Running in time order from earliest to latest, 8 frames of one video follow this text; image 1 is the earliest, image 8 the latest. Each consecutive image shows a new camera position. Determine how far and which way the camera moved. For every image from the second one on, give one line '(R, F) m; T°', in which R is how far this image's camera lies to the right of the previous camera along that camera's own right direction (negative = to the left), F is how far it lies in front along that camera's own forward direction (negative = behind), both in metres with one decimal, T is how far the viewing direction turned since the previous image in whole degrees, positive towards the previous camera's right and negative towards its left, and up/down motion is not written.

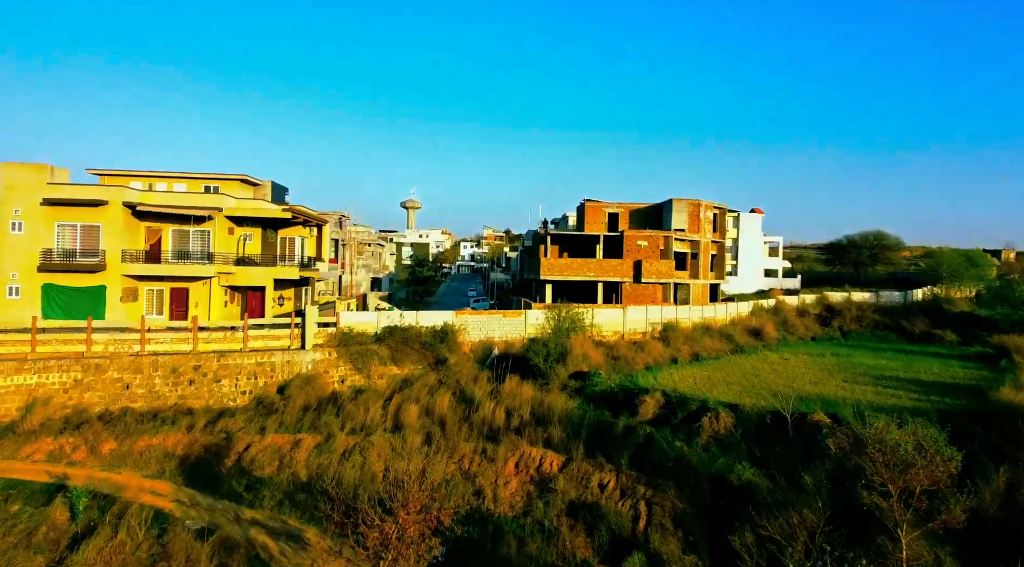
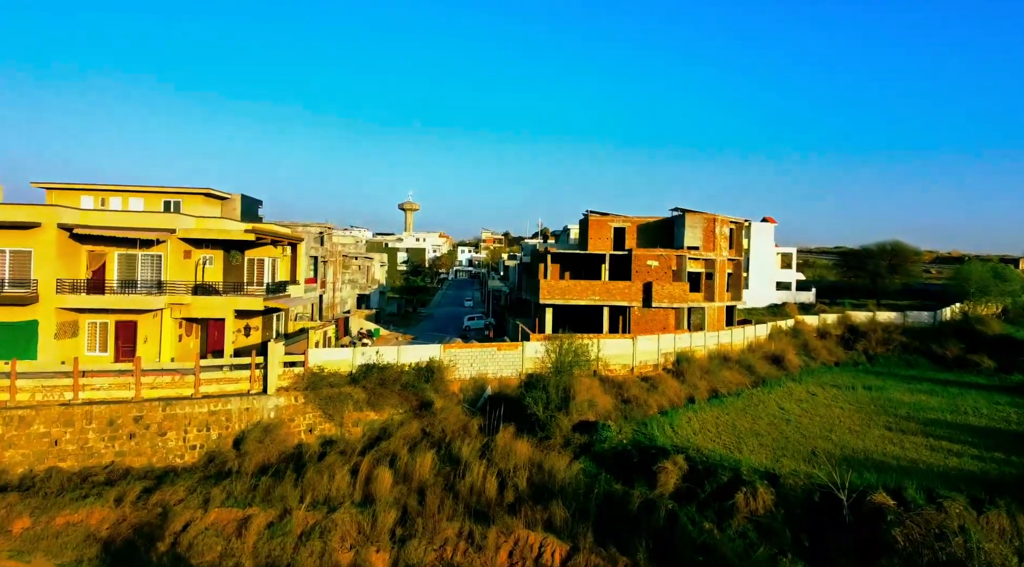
(+0.1, +3.1) m; 0°
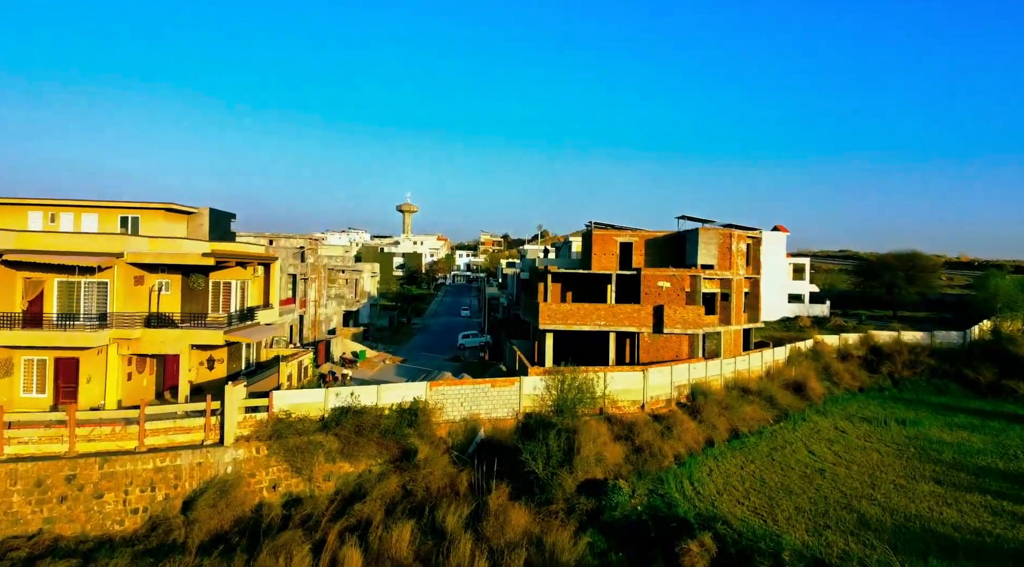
(+0.1, +2.7) m; 0°
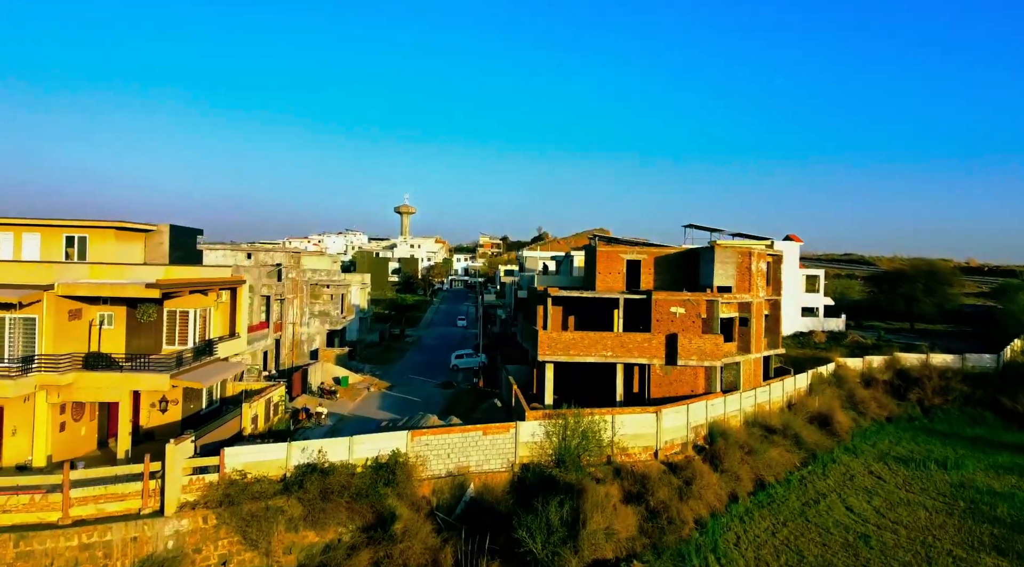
(+0.1, +2.7) m; 0°
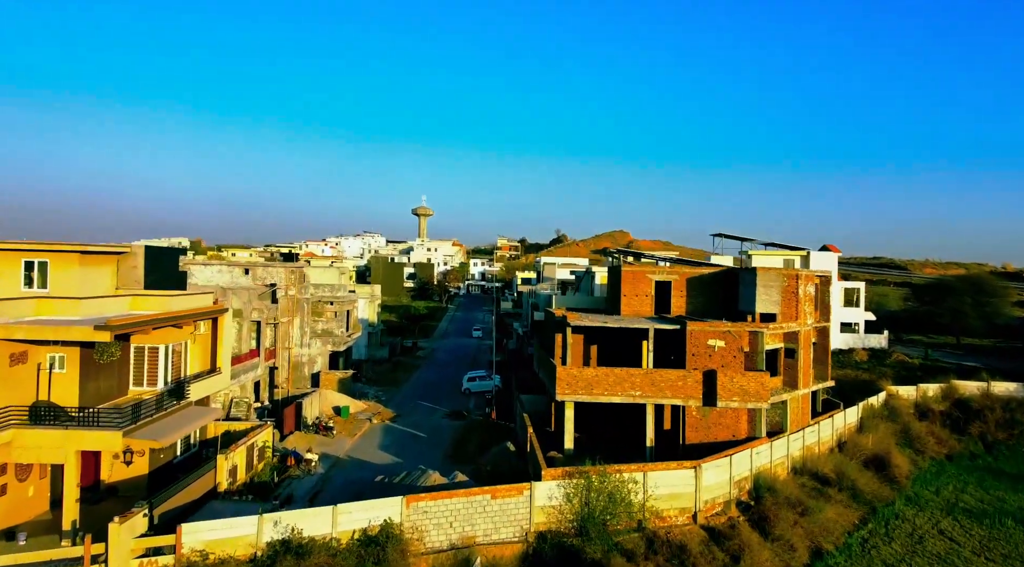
(+0.1, +2.7) m; -2°
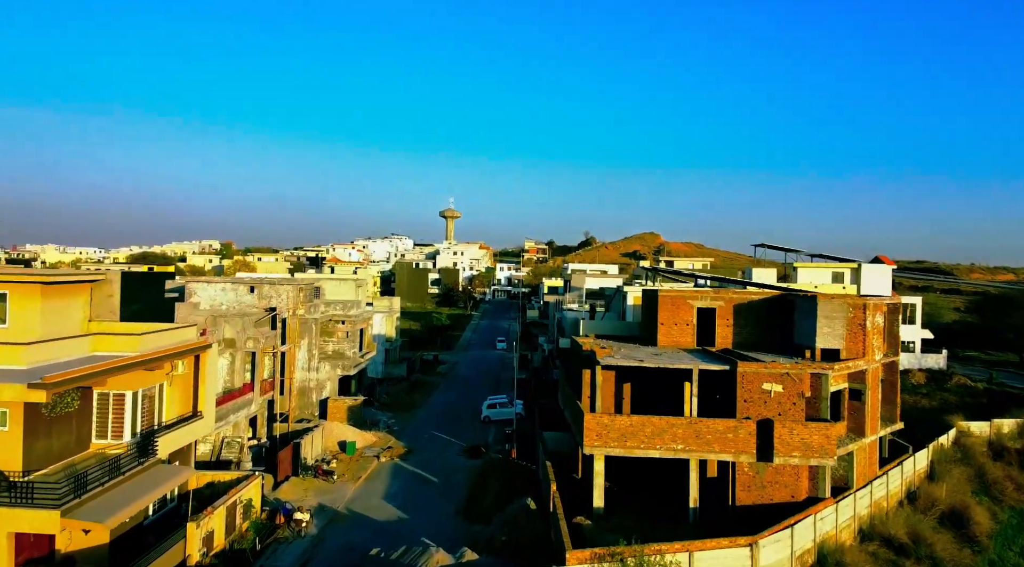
(+0.2, +2.7) m; -2°
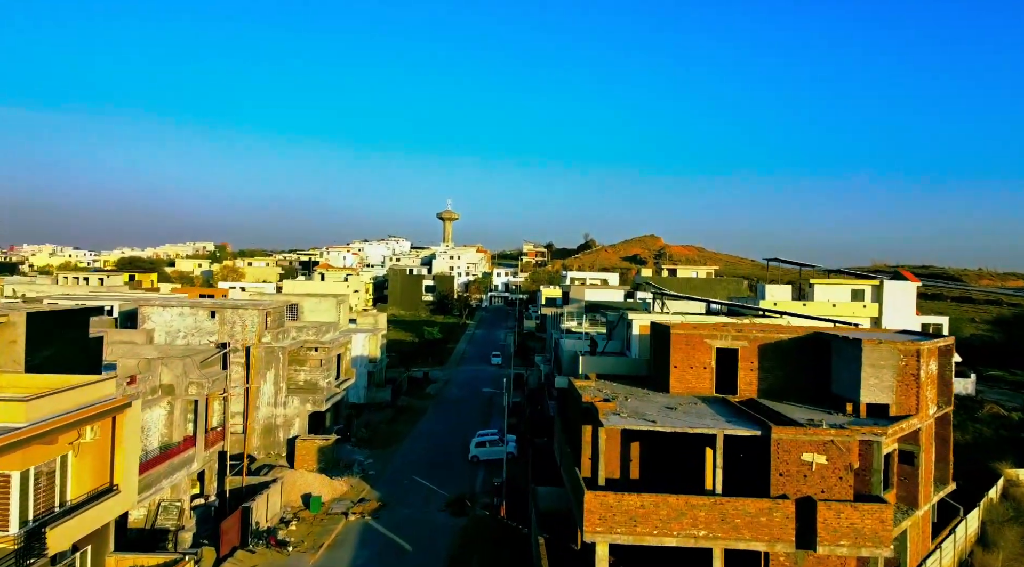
(+0.3, +3.1) m; 0°
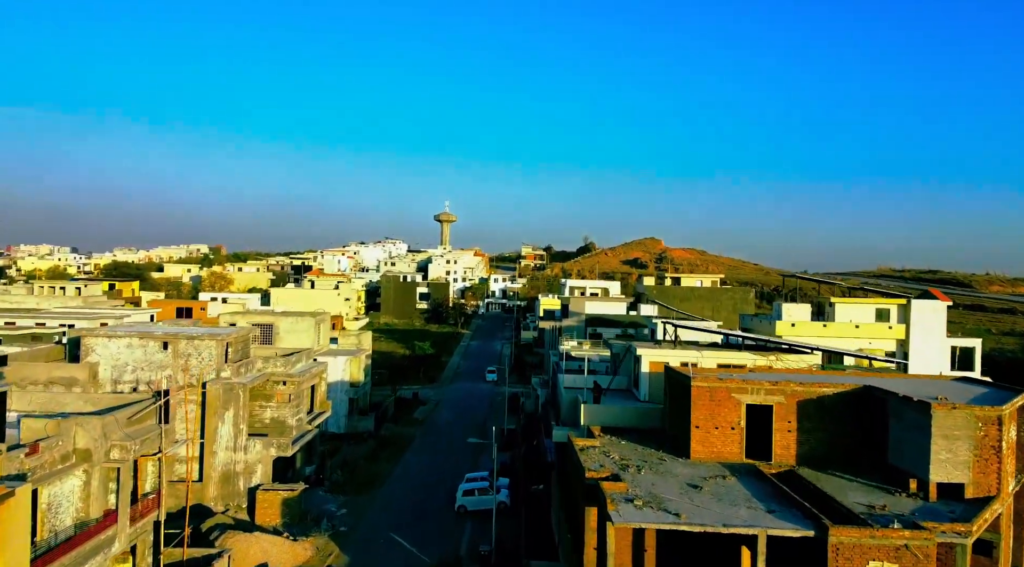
(+0.3, +3.2) m; 0°
